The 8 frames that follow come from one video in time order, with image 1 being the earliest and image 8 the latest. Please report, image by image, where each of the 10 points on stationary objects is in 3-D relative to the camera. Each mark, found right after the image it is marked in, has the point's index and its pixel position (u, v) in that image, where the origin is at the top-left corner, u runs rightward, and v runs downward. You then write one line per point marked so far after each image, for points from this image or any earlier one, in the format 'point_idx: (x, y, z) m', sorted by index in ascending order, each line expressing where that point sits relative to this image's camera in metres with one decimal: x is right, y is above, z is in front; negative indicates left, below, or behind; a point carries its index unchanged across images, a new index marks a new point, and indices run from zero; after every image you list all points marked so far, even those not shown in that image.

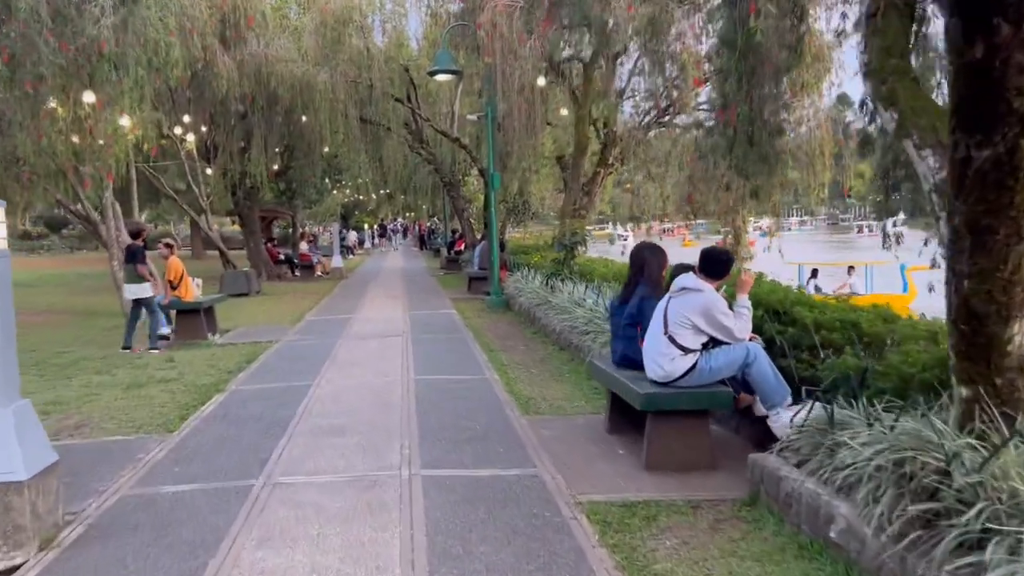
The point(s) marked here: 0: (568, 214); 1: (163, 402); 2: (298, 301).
0: (+1.2, +1.6, +17.3) m
1: (-3.5, -1.1, +8.3) m
2: (-4.9, -0.3, +19.1) m
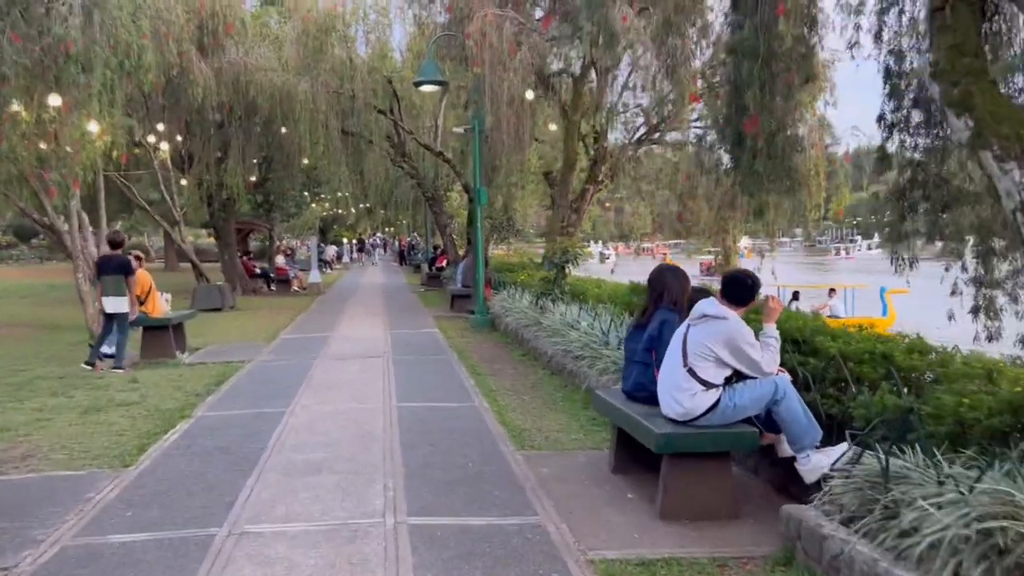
0: (+0.9, +1.2, +16.7) m
1: (-3.6, -1.3, +7.6) m
2: (-5.3, -0.7, +18.4) m
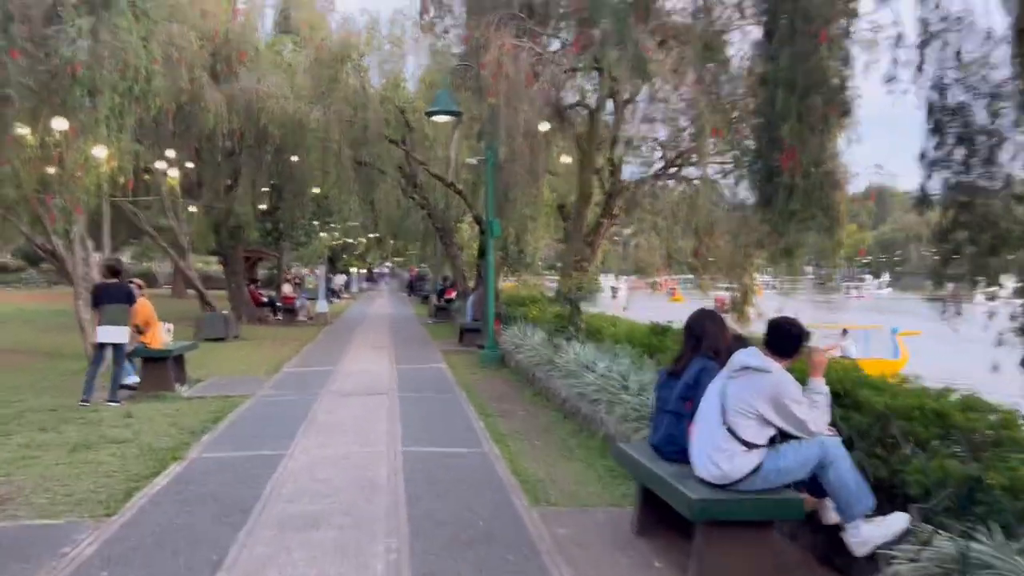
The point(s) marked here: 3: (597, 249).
0: (+1.1, +0.5, +16.3) m
1: (-3.5, -1.6, +7.1) m
2: (-5.0, -1.3, +18.0) m
3: (+1.7, +0.8, +16.5) m
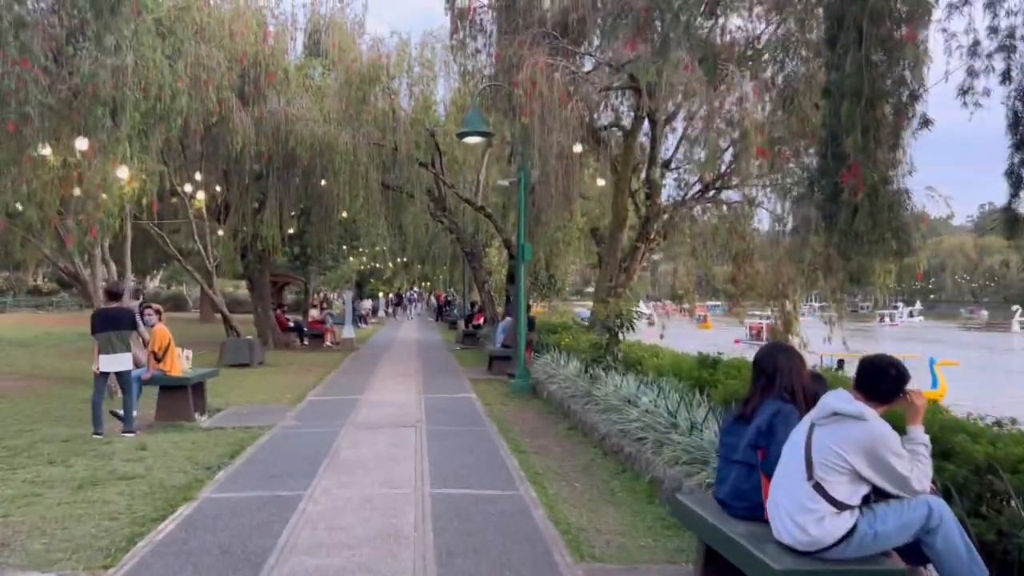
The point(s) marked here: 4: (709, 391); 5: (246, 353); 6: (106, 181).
0: (+1.7, -0.1, +15.7) m
1: (-3.2, -1.8, +6.6) m
2: (-4.4, -1.8, +17.5) m
3: (+2.4, +0.3, +15.9) m
4: (+1.8, -0.9, +7.6) m
5: (-6.3, -1.5, +19.5) m
6: (-6.0, +1.6, +12.3) m
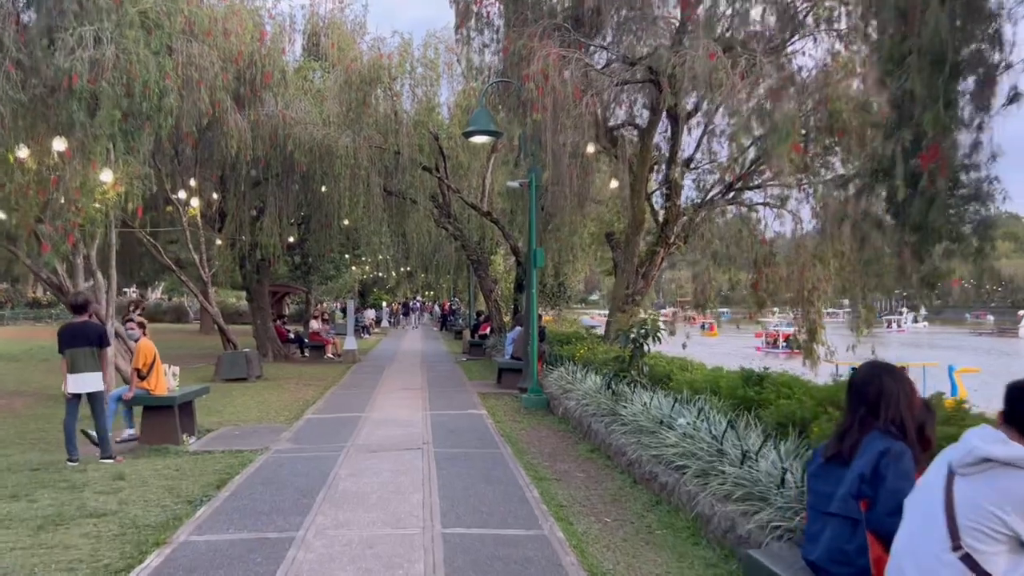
0: (+1.9, -0.2, +14.8) m
1: (-3.0, -1.9, +5.7) m
2: (-4.2, -2.0, +16.6) m
3: (+2.5, +0.1, +15.0) m
4: (+2.0, -1.0, +6.7) m
5: (-6.0, -1.8, +18.6) m
6: (-5.8, +1.4, +11.4) m
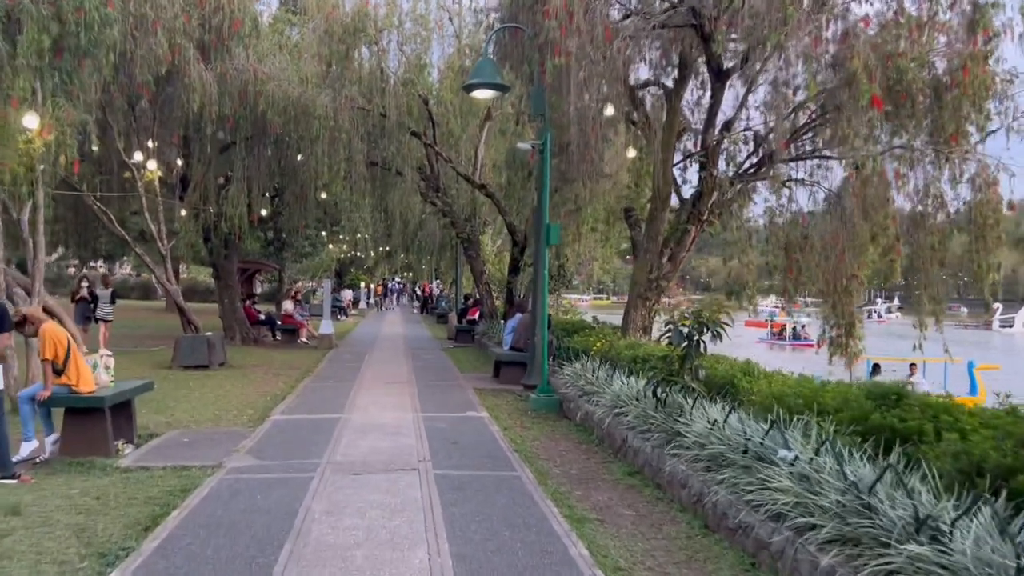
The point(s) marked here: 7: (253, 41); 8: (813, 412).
0: (+2.0, +0.1, +12.8) m
1: (-2.7, -1.7, +3.6) m
2: (-4.2, -1.6, +14.5) m
3: (+2.6, +0.4, +13.0) m
4: (+2.2, -0.9, +4.7) m
5: (-6.1, -1.3, +16.5) m
6: (-5.7, +1.7, +9.2) m
7: (-5.5, +5.3, +17.6) m
8: (+2.1, -0.8, +5.7) m
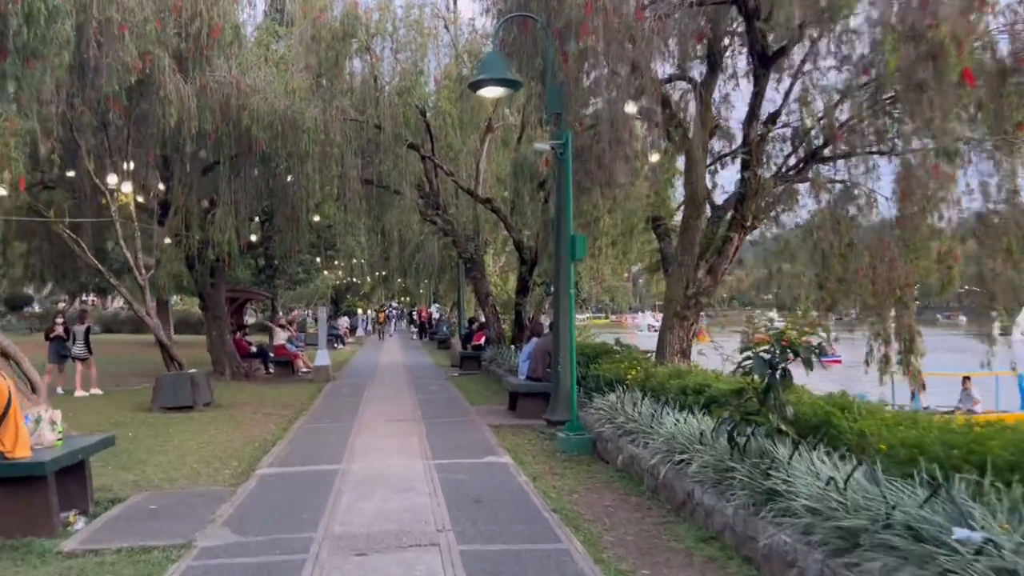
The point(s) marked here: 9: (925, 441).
0: (+2.3, -0.2, +11.3) m
1: (-2.4, -1.8, +2.0) m
2: (-3.9, -2.1, +12.9) m
3: (+2.8, +0.1, +11.5) m
4: (+2.5, -0.9, +3.2) m
5: (-5.8, -1.9, +14.9) m
6: (-5.4, +1.4, +7.7) m
7: (-5.4, +4.7, +16.2) m
8: (+2.4, -0.9, +4.2) m
9: (+2.3, -0.9, +4.8) m
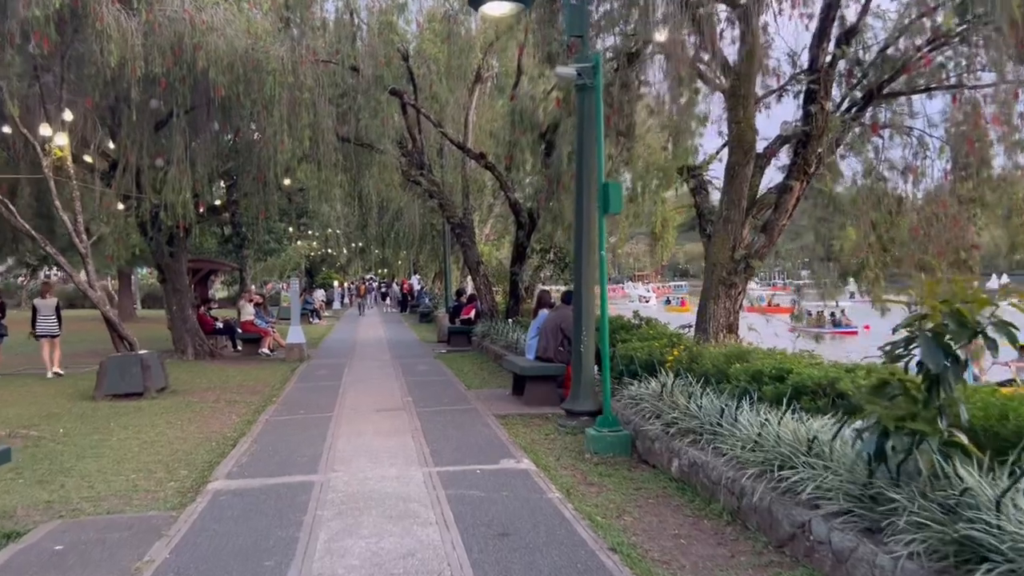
0: (+2.4, +0.3, +9.4) m
1: (-2.0, -1.8, +0.1) m
2: (-3.8, -1.7, +10.9) m
3: (+3.0, +0.6, +9.7) m
4: (+2.9, -0.8, +1.4) m
5: (-5.8, -1.4, +12.8) m
6: (-5.2, +1.6, +5.6) m
7: (-5.5, +5.2, +14.0) m
8: (+2.7, -0.7, +2.4) m
9: (+2.7, -0.7, +2.9) m
